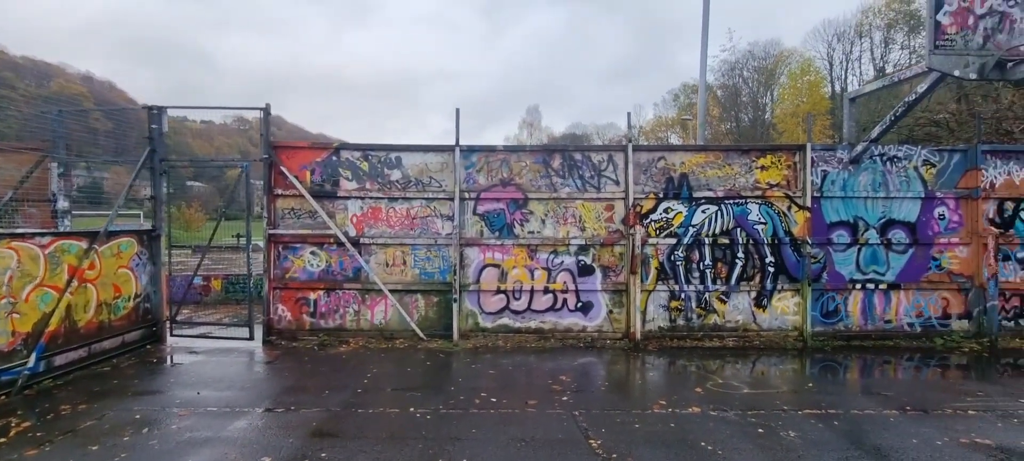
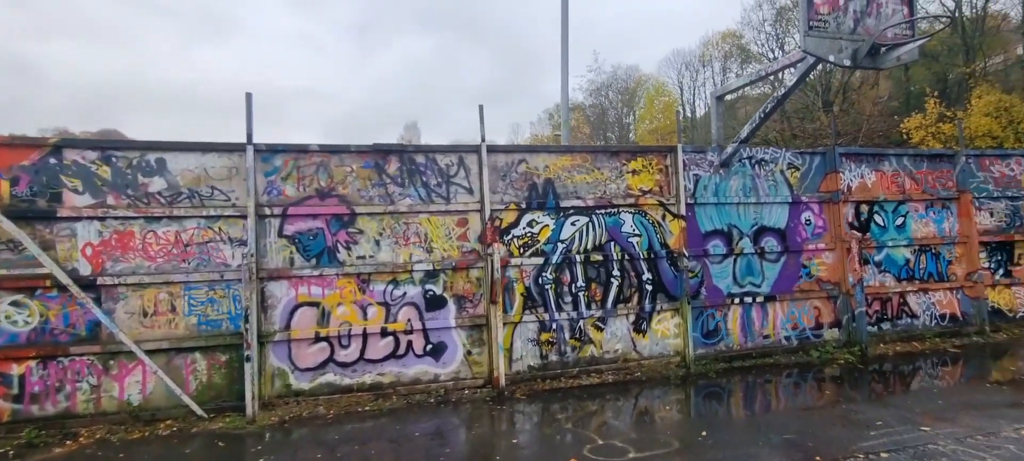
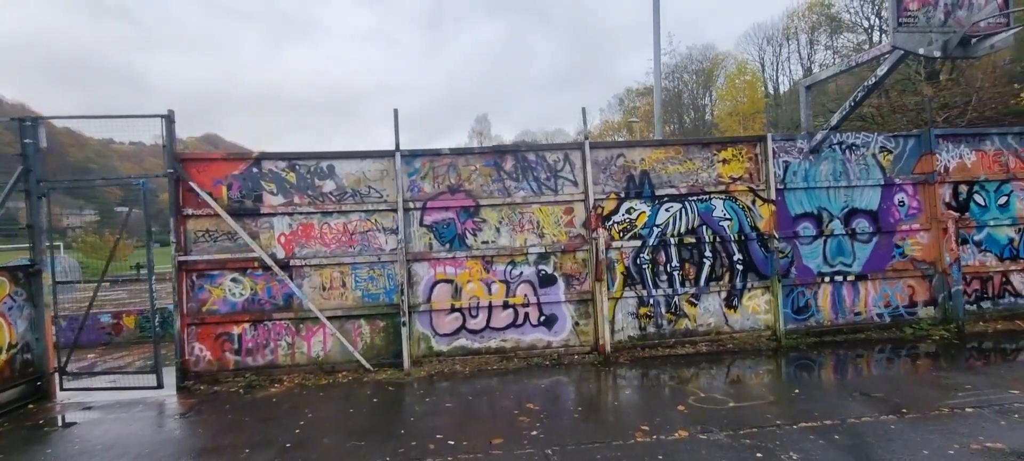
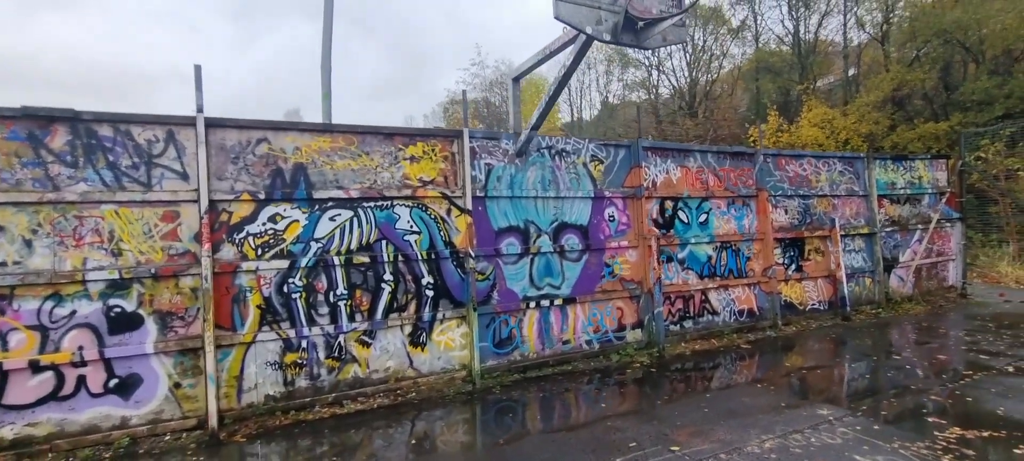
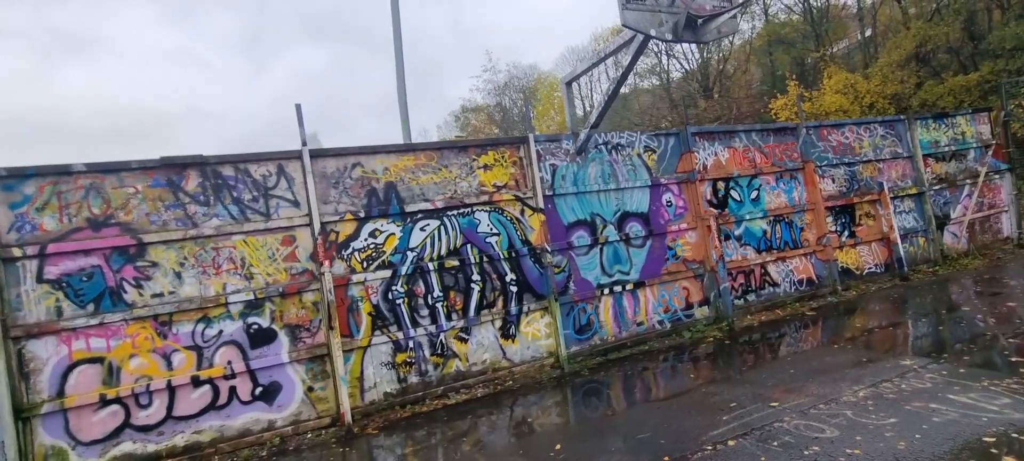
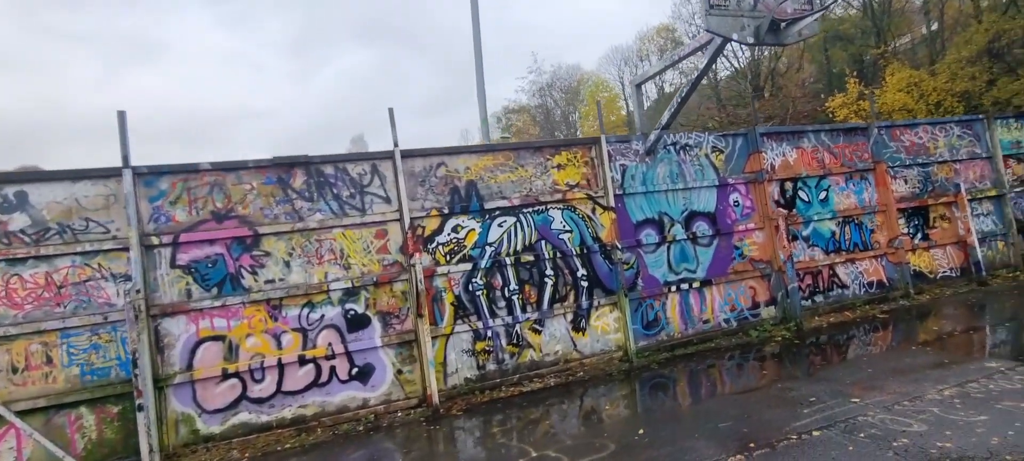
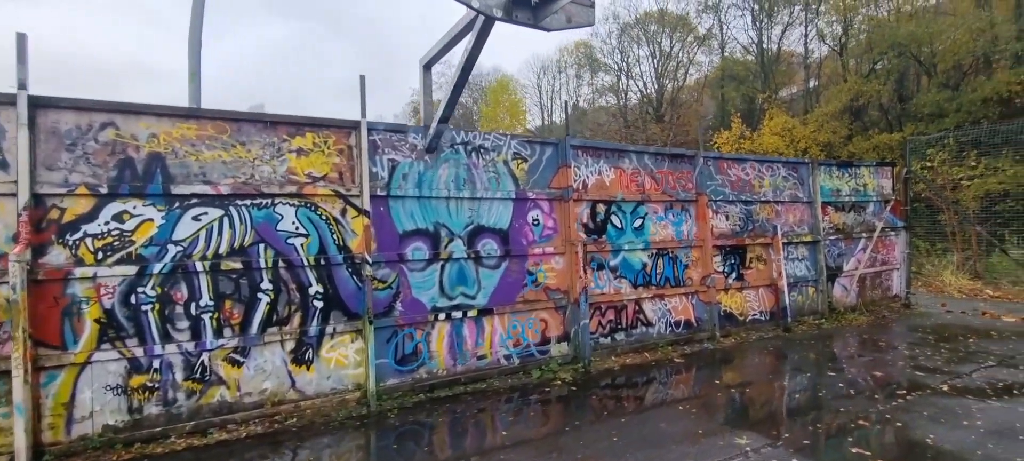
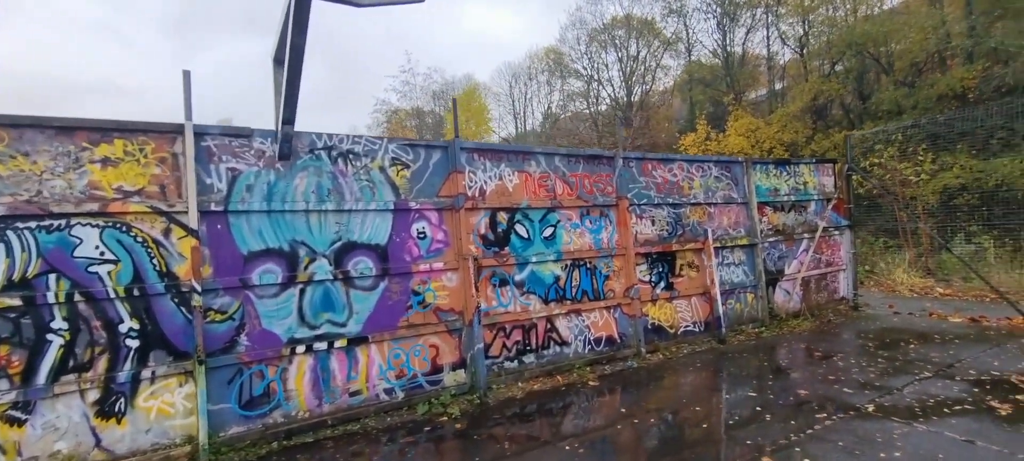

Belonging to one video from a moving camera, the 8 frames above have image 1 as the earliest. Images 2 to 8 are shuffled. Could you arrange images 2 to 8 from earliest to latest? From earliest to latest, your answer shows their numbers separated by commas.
3, 2, 6, 5, 4, 7, 8
